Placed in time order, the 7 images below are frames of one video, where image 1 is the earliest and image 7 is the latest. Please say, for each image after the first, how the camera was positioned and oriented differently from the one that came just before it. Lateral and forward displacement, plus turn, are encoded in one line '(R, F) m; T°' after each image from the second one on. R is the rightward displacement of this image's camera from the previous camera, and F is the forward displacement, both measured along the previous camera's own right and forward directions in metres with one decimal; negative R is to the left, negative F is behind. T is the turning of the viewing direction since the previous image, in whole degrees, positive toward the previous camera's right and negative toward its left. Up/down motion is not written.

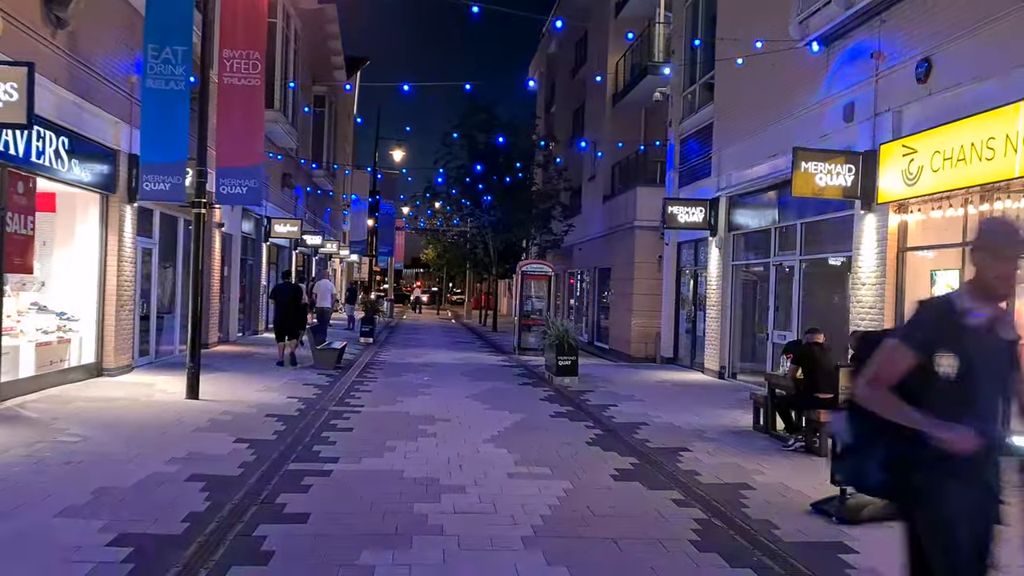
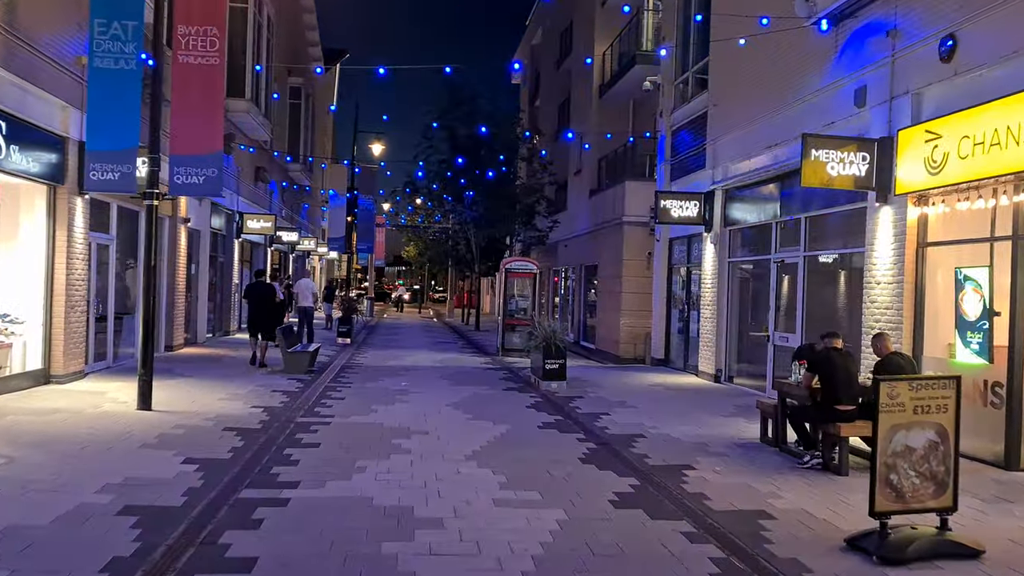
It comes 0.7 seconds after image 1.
(0.0, +0.9) m; +1°
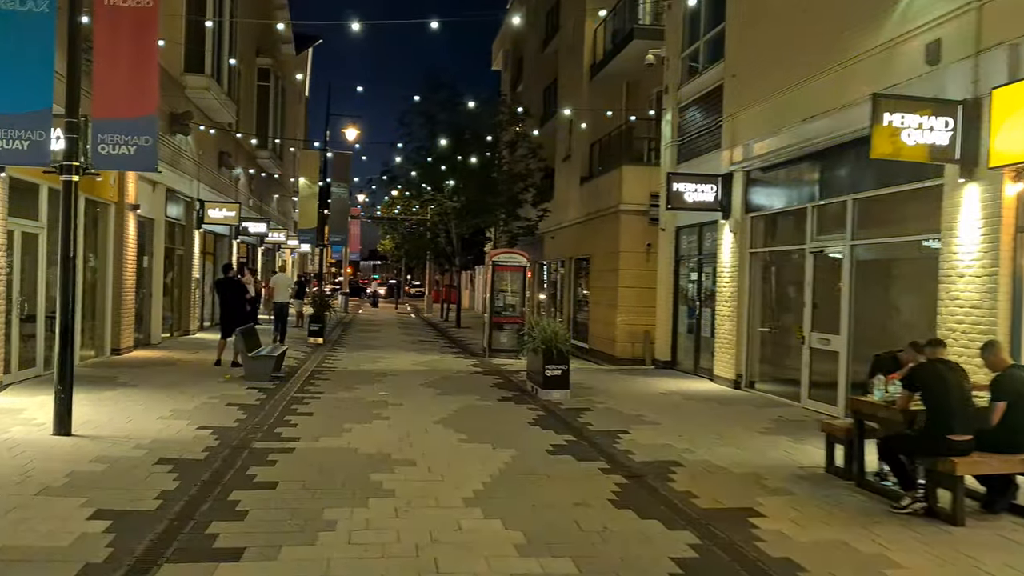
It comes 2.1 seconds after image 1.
(-0.2, +1.7) m; +1°
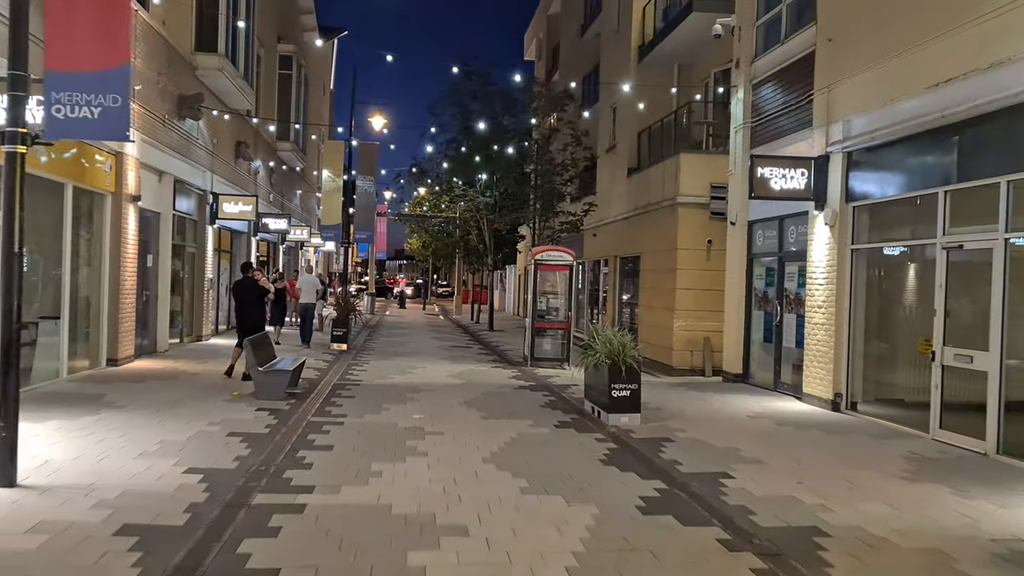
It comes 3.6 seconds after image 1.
(-0.3, +1.9) m; -2°
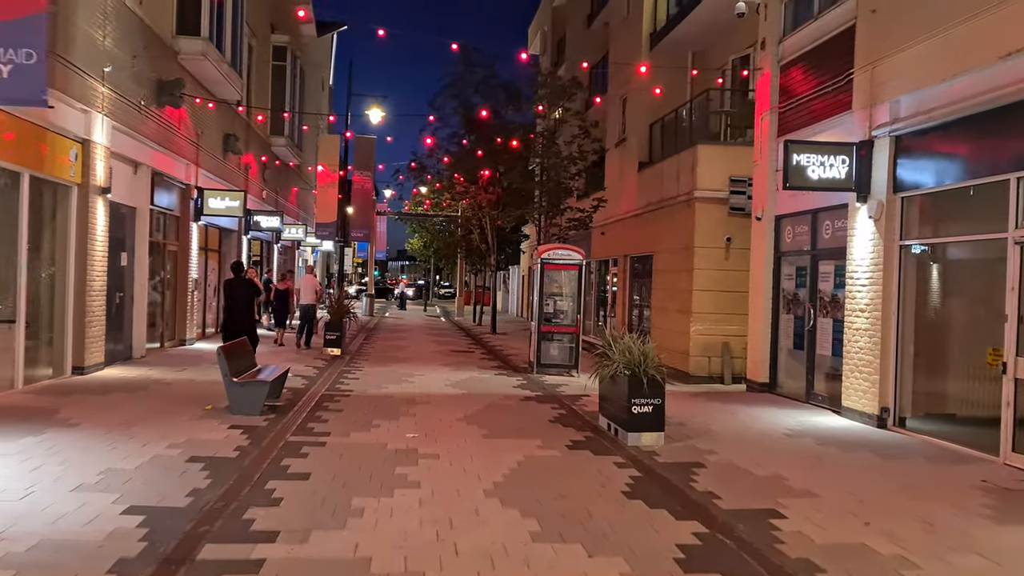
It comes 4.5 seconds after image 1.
(0.0, +1.1) m; 0°
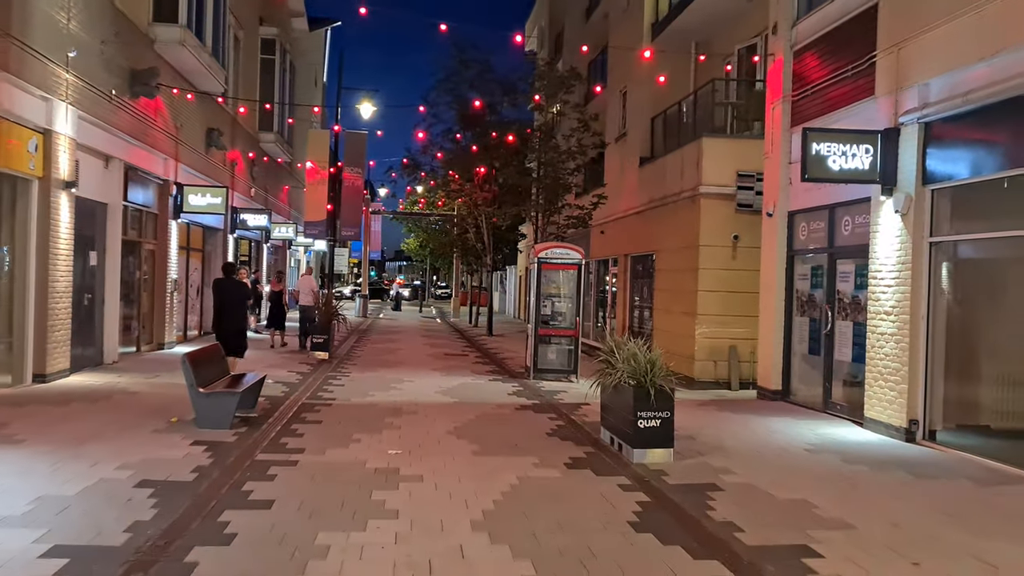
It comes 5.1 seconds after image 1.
(0.0, +0.8) m; 0°
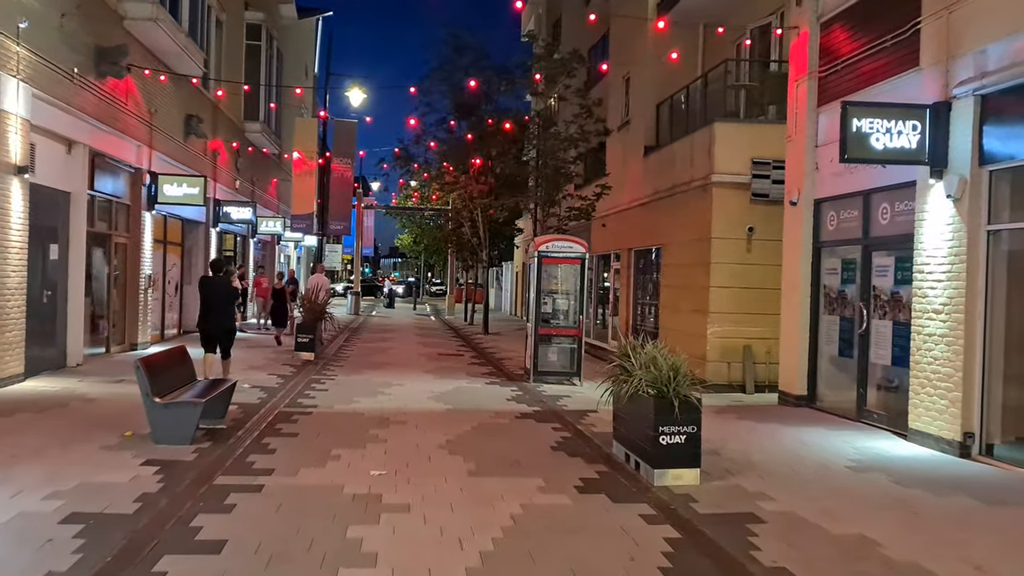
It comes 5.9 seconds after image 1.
(0.0, +1.0) m; 0°
